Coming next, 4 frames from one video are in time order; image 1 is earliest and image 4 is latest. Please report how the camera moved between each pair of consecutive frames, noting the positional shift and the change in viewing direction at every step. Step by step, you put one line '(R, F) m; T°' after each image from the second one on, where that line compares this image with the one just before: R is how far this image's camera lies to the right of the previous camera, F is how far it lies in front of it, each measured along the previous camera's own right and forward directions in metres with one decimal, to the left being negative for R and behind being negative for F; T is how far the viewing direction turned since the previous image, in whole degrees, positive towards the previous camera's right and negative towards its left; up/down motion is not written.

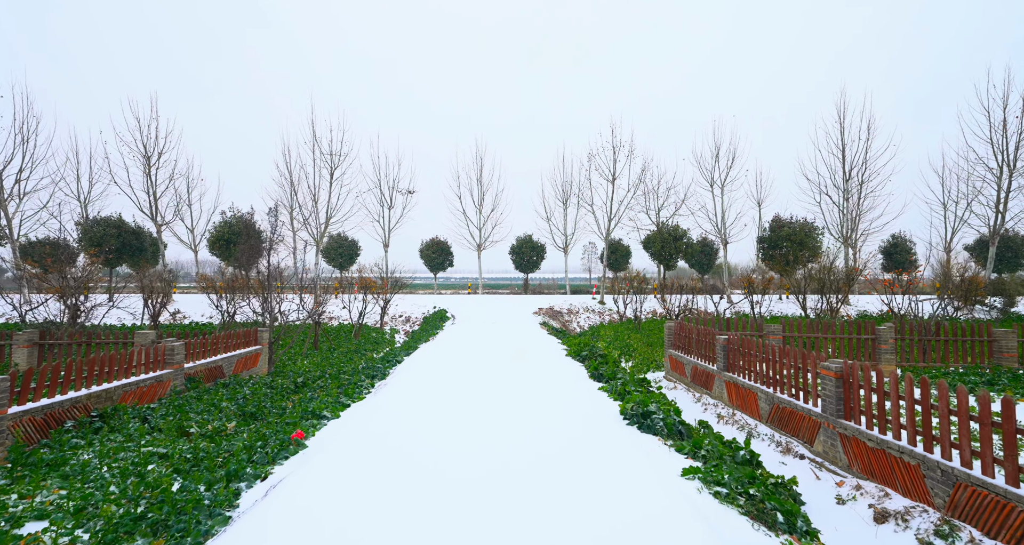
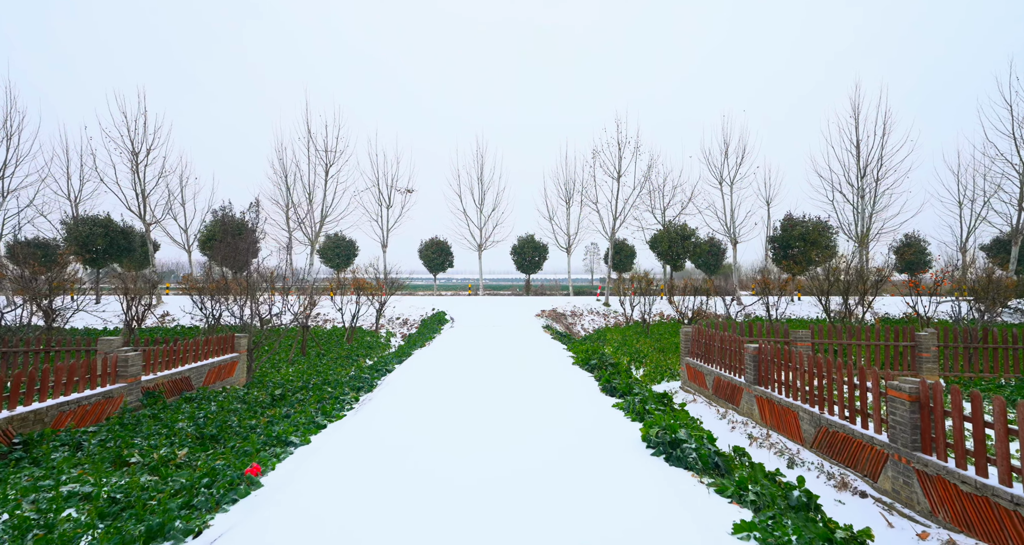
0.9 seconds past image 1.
(0.0, +0.5) m; 0°
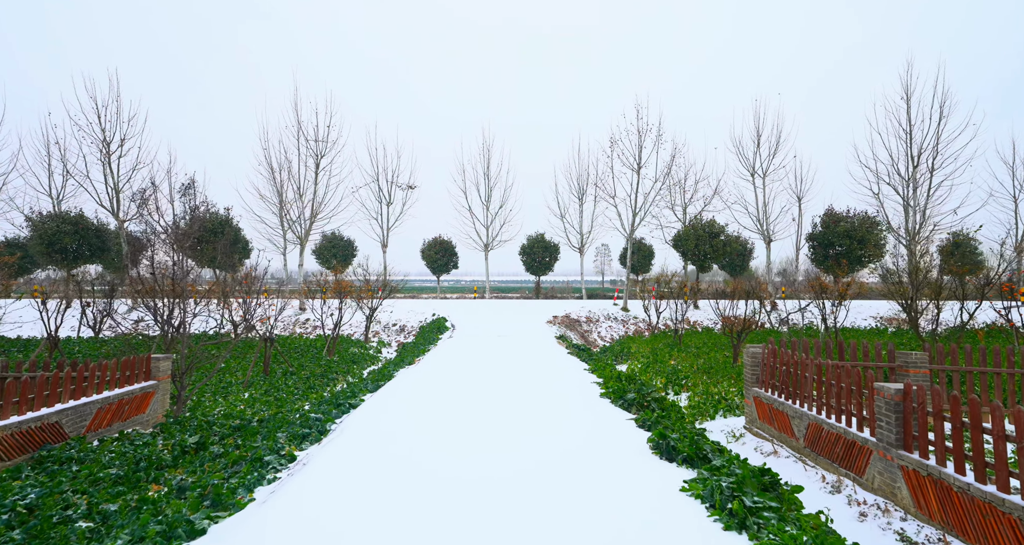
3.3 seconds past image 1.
(0.0, +1.3) m; -1°
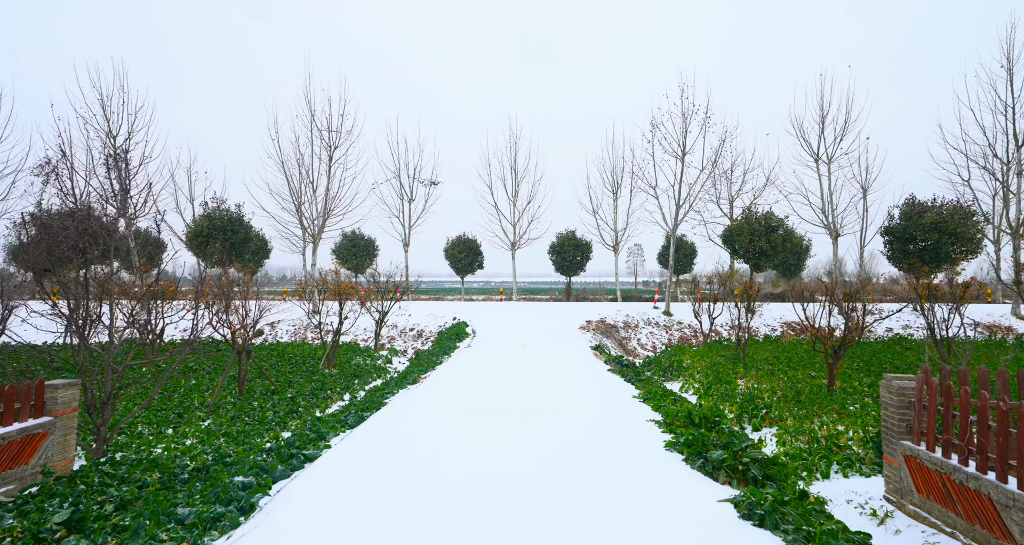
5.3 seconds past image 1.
(0.0, +1.2) m; -4°
